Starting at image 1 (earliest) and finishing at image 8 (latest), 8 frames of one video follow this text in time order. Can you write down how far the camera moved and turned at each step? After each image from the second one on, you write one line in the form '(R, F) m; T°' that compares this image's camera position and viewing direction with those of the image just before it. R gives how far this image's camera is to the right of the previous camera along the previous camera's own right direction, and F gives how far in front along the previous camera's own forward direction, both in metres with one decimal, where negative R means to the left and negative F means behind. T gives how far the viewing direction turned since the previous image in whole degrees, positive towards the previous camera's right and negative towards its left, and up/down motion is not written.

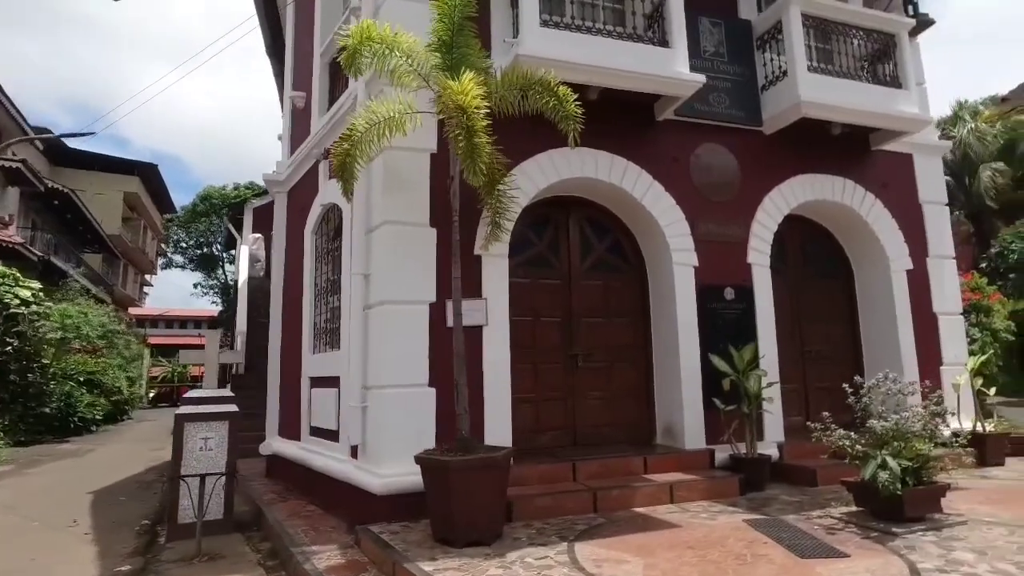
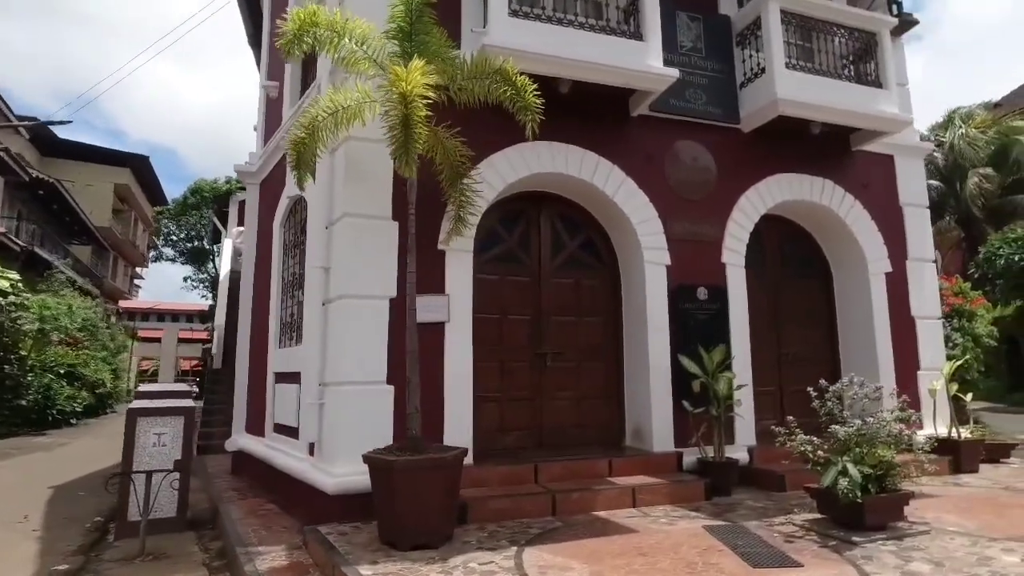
(+0.3, +0.1) m; 0°
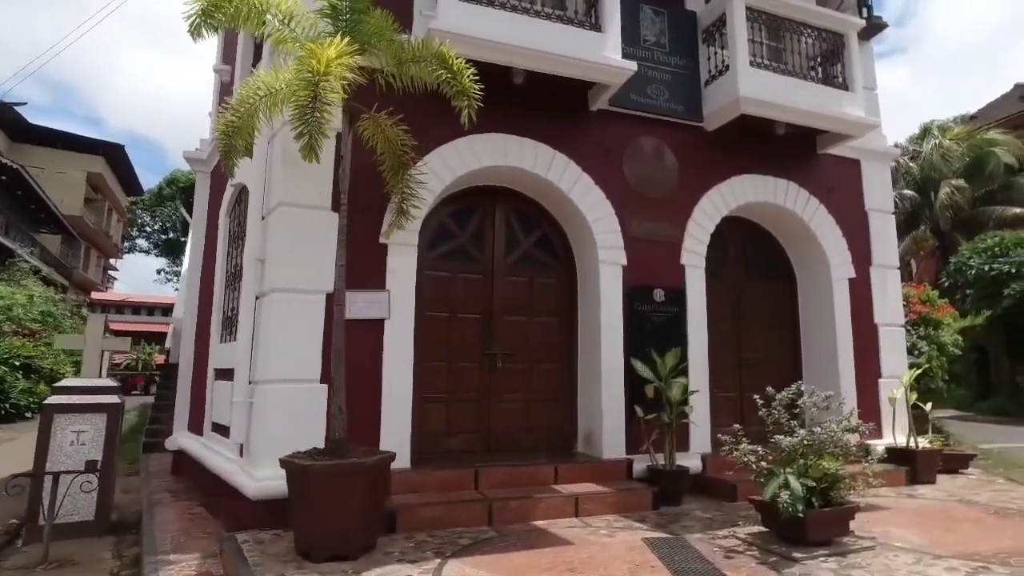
(+0.4, +0.2) m; +1°
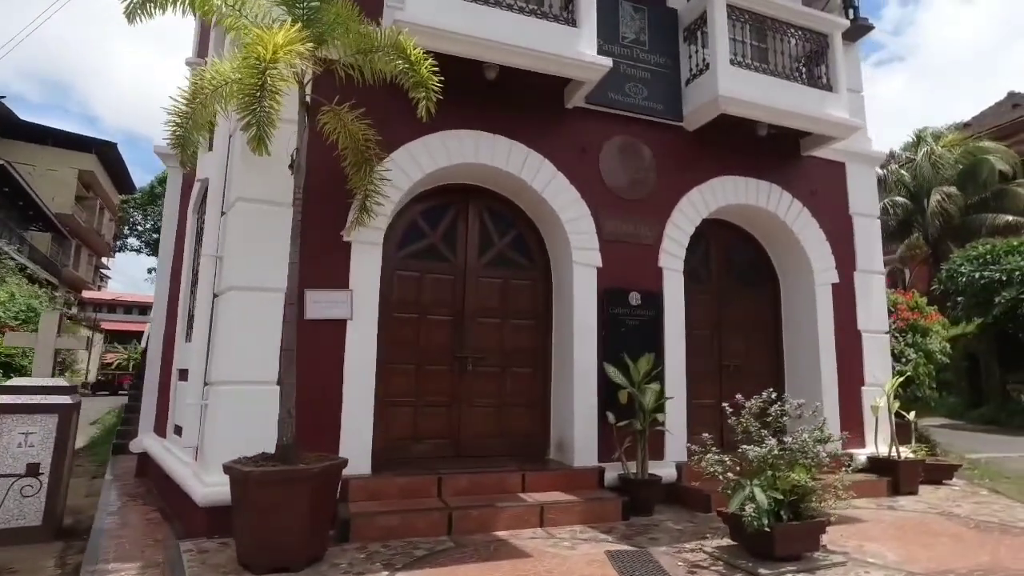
(+0.3, +0.2) m; 0°
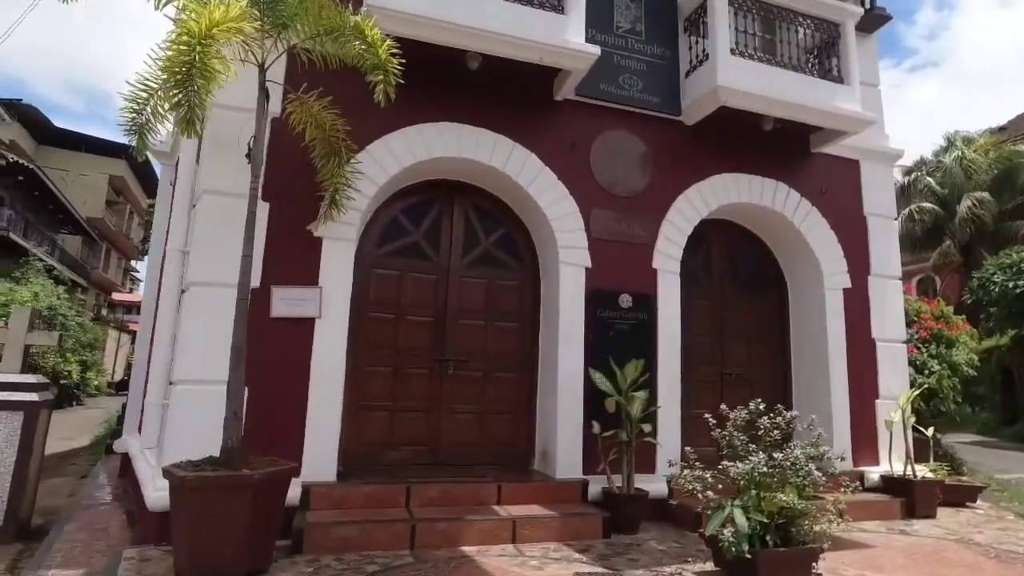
(+0.4, +0.3) m; -2°
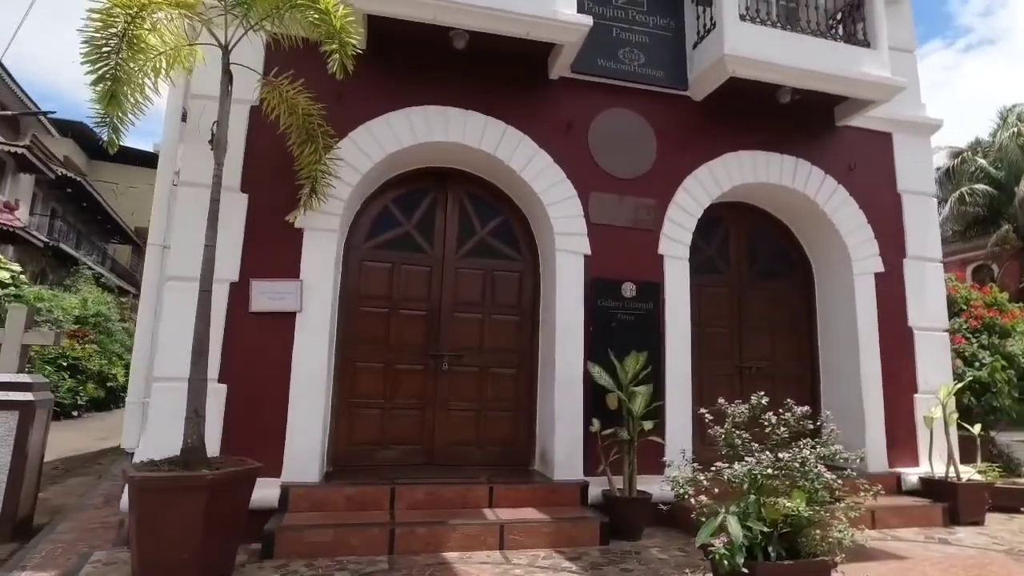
(+0.4, +0.3) m; -4°
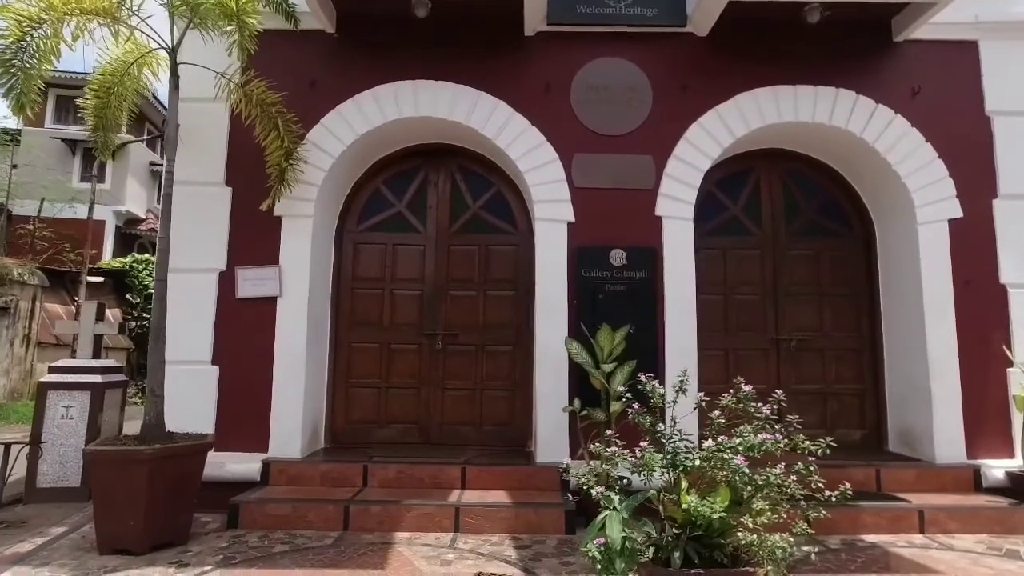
(+1.3, +0.4) m; -13°
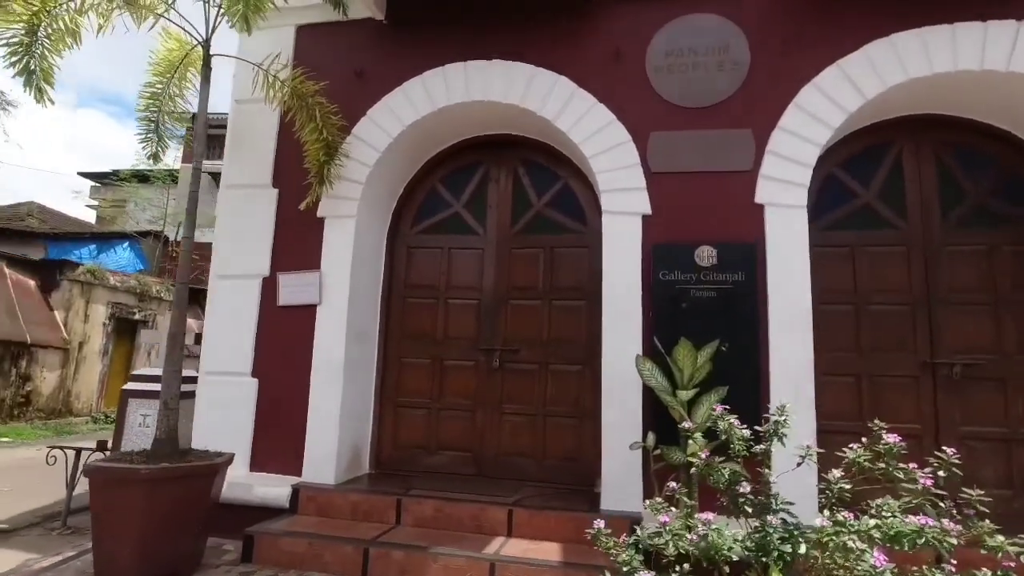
(+0.4, +0.8) m; -12°
